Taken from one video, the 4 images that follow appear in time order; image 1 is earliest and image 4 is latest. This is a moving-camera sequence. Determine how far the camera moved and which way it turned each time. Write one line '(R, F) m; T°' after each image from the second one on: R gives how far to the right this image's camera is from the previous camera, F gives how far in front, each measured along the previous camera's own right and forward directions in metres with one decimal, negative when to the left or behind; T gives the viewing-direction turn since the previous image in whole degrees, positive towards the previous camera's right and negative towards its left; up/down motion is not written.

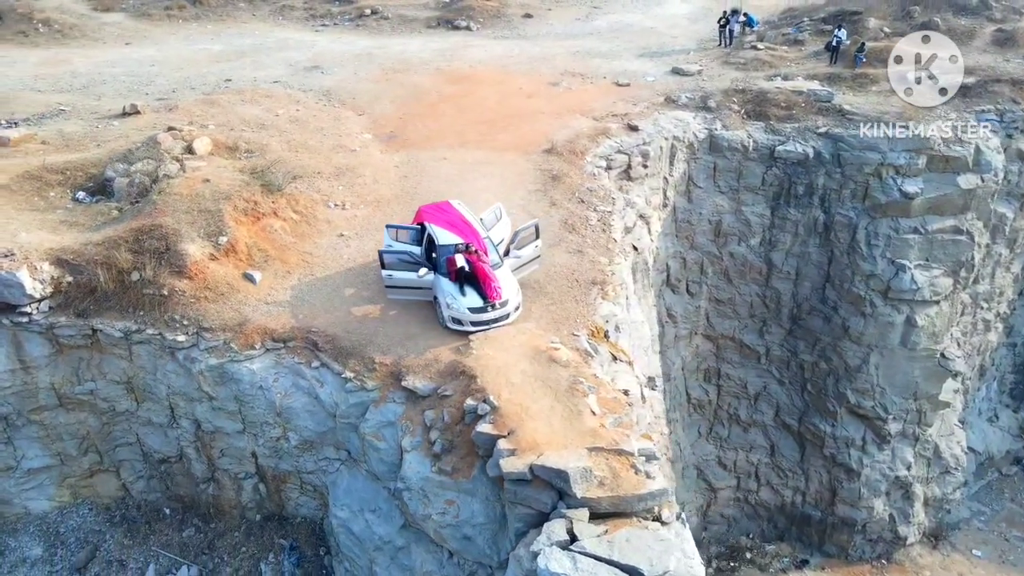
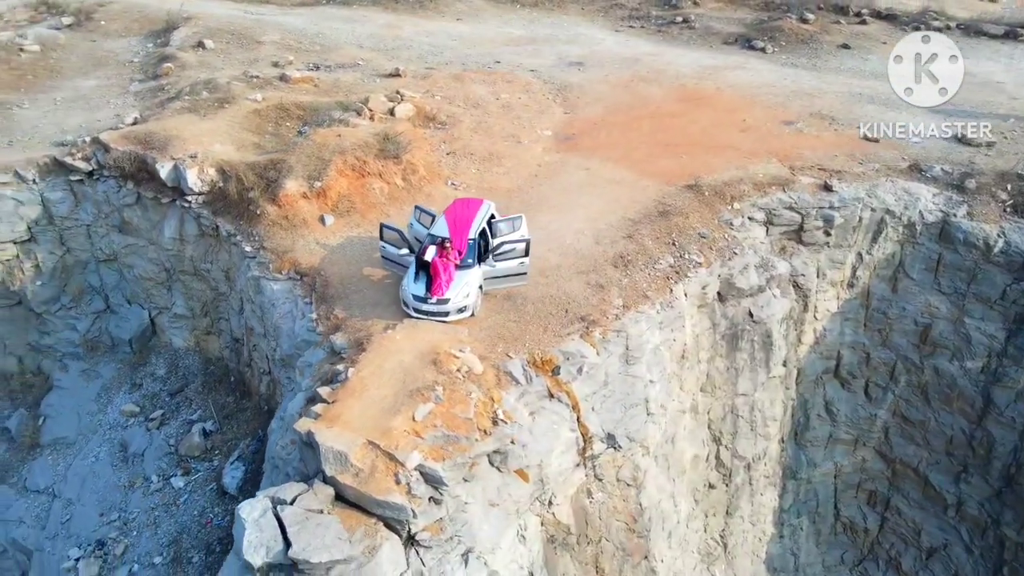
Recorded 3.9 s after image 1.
(+6.4, +1.4) m; -29°
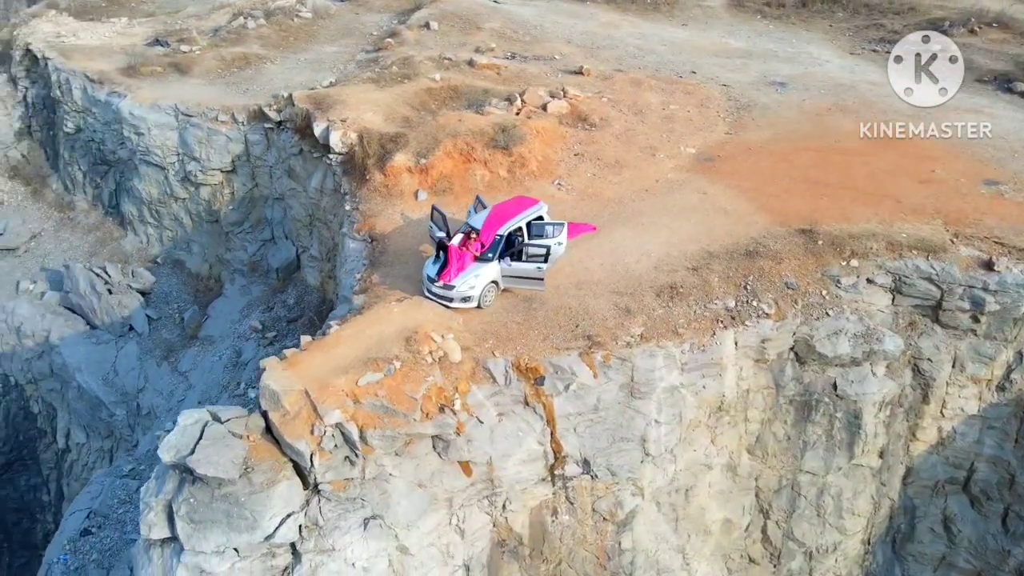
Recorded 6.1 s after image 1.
(+4.1, +0.7) m; -20°
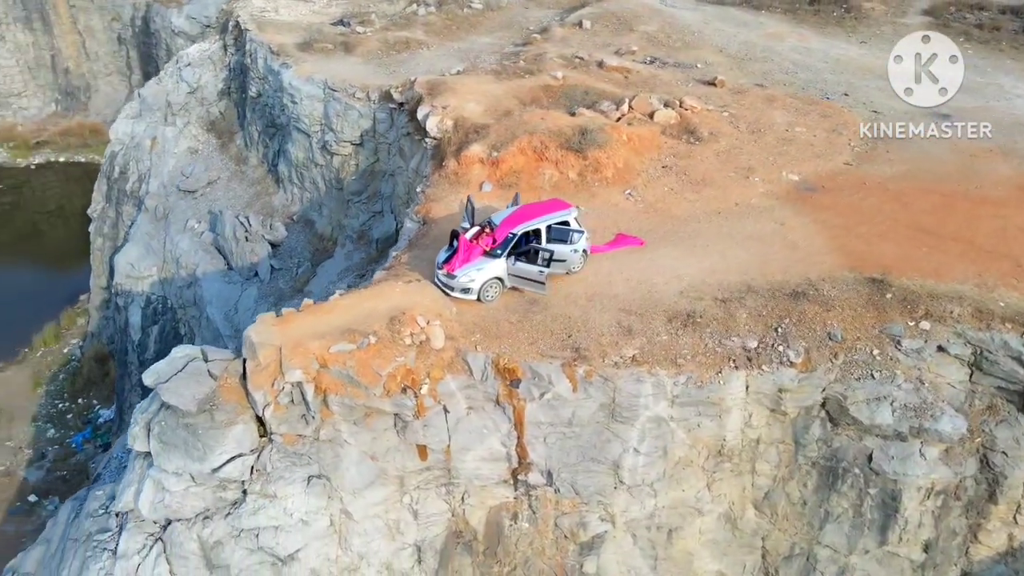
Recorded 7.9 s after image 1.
(+3.2, +0.4) m; -15°
